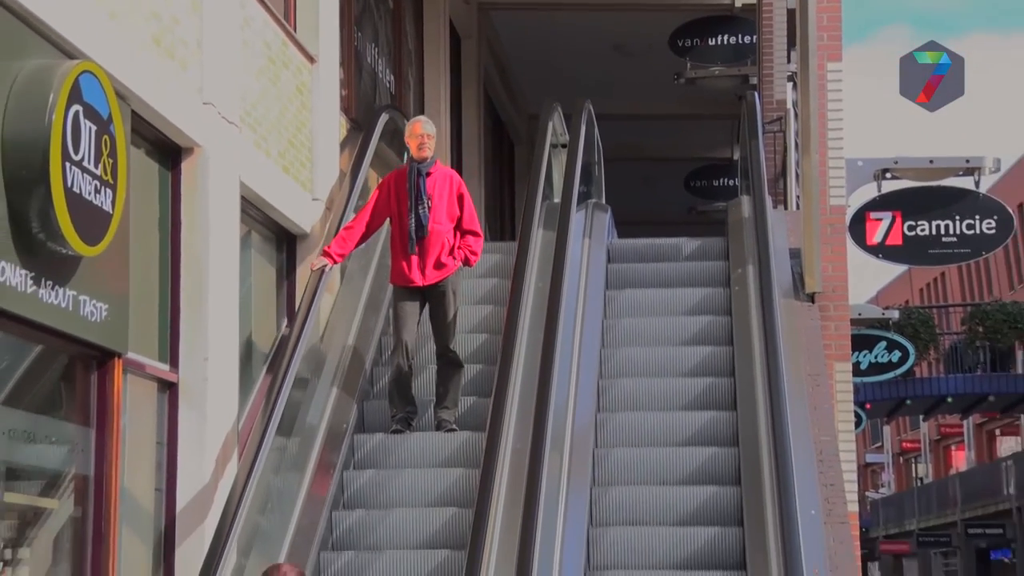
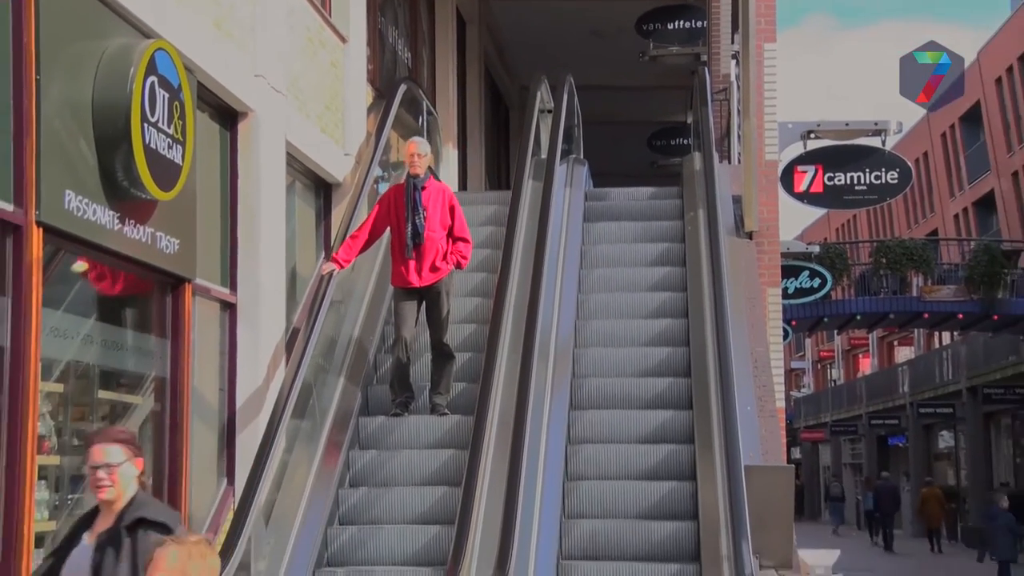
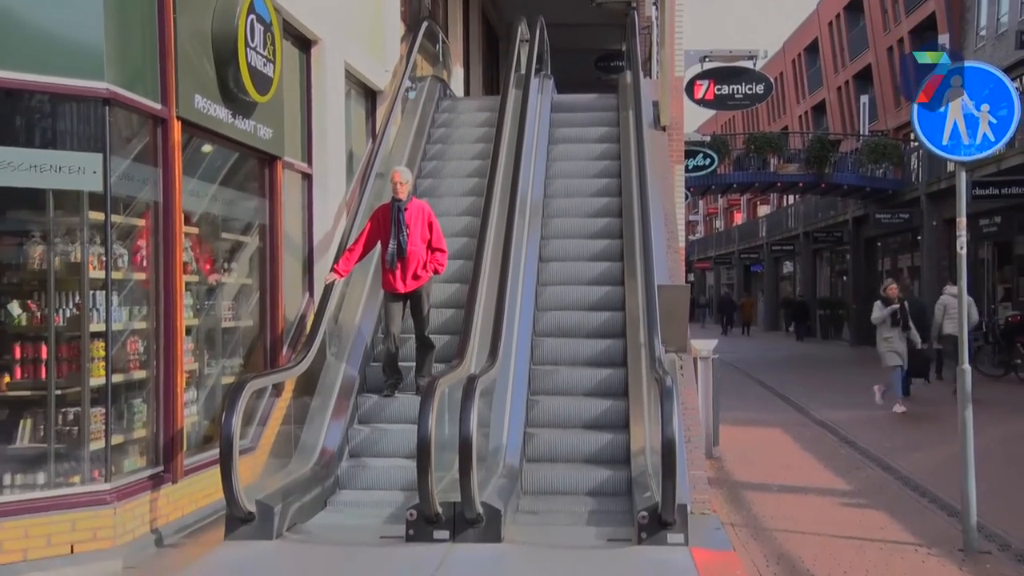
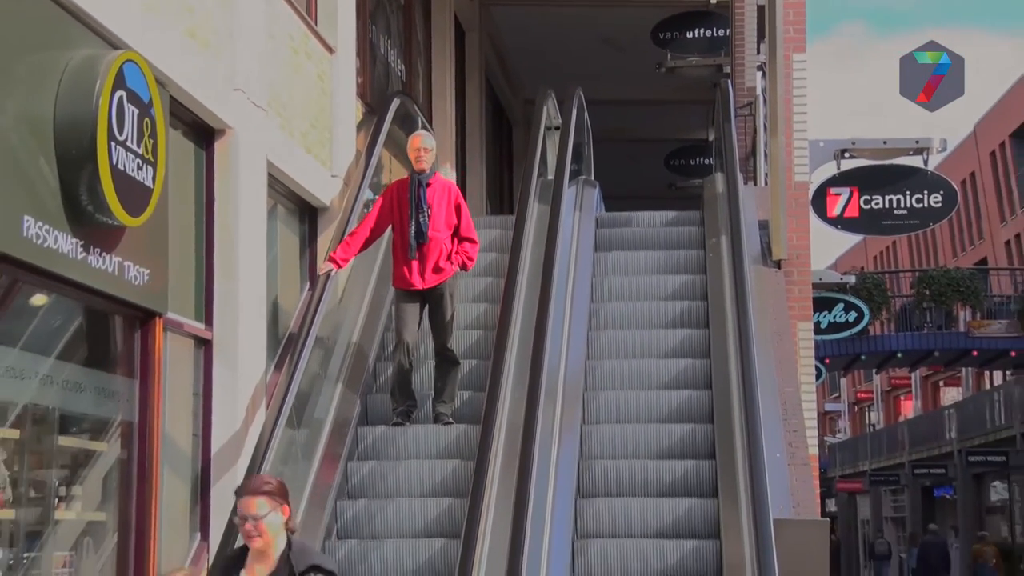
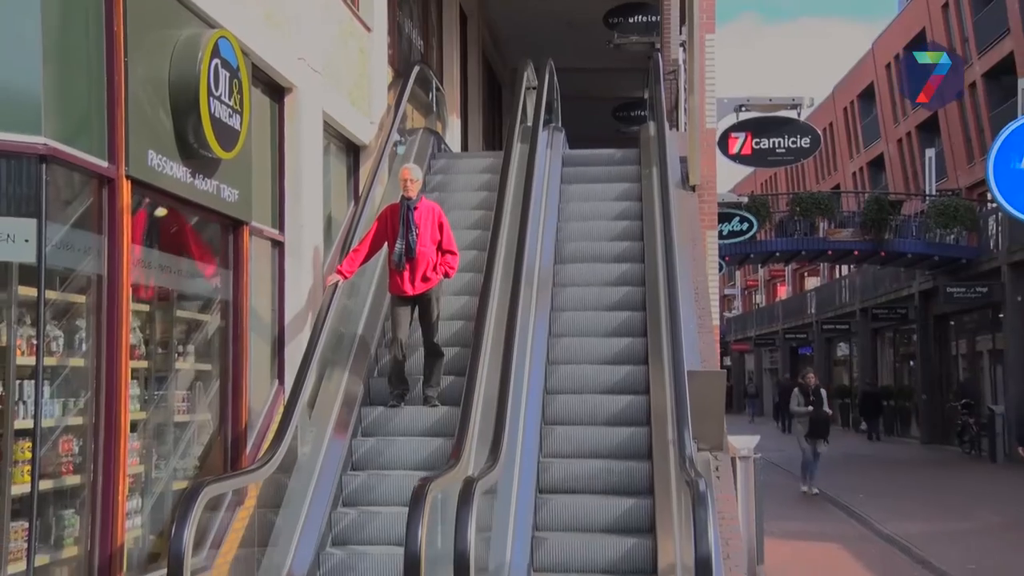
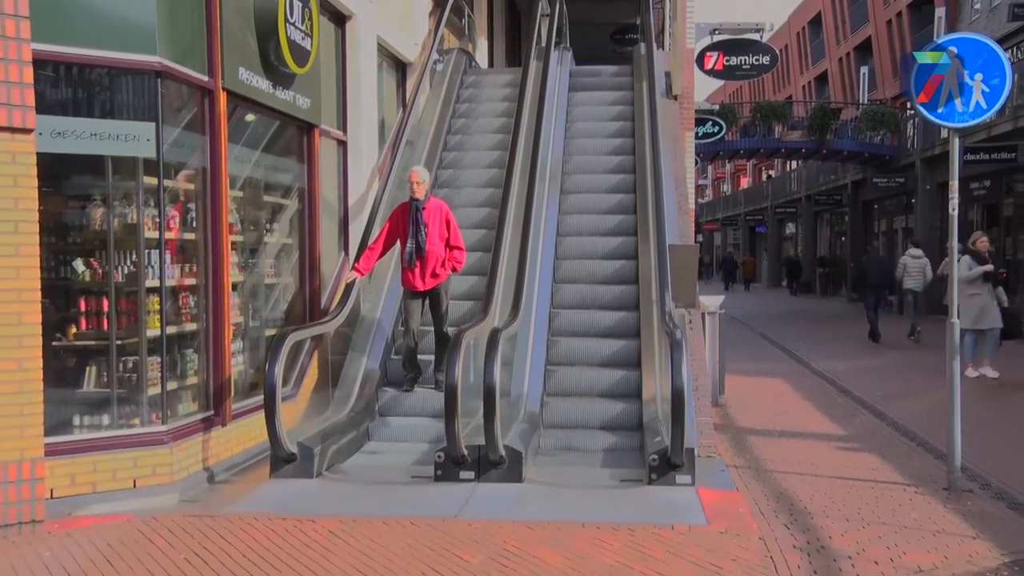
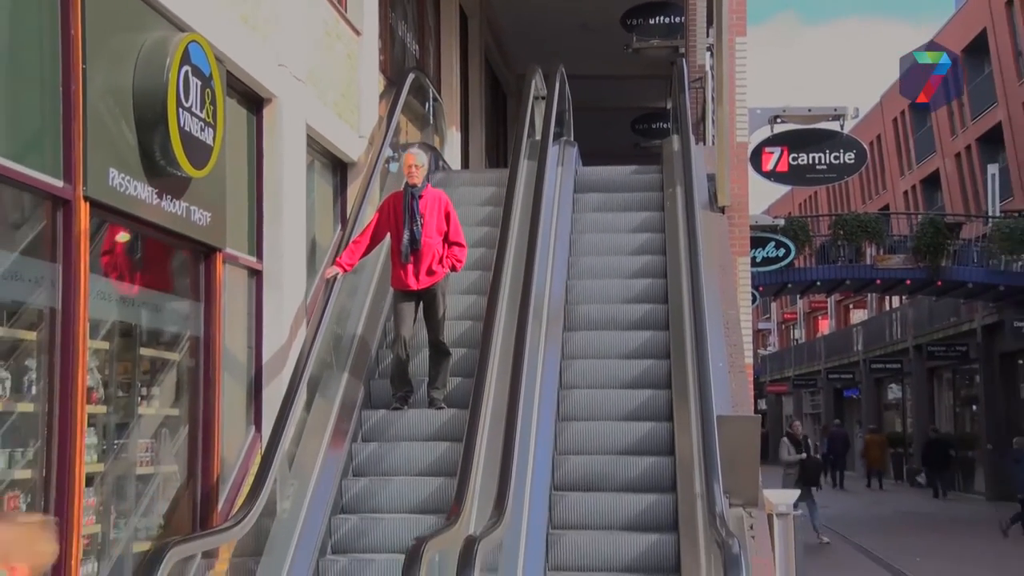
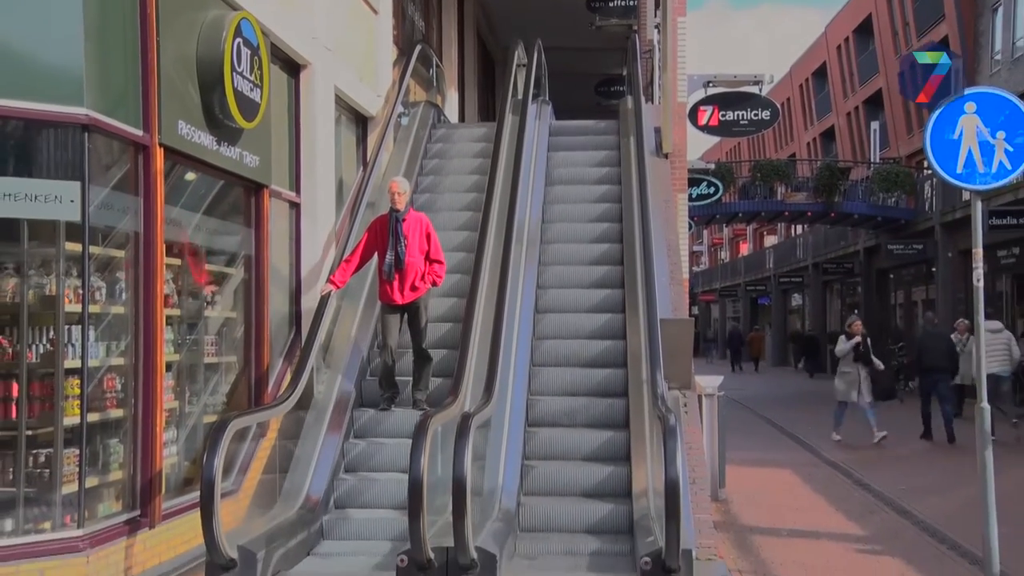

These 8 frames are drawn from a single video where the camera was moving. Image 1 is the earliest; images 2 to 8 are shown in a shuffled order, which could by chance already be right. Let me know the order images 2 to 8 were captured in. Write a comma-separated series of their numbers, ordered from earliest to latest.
4, 2, 7, 5, 8, 3, 6
